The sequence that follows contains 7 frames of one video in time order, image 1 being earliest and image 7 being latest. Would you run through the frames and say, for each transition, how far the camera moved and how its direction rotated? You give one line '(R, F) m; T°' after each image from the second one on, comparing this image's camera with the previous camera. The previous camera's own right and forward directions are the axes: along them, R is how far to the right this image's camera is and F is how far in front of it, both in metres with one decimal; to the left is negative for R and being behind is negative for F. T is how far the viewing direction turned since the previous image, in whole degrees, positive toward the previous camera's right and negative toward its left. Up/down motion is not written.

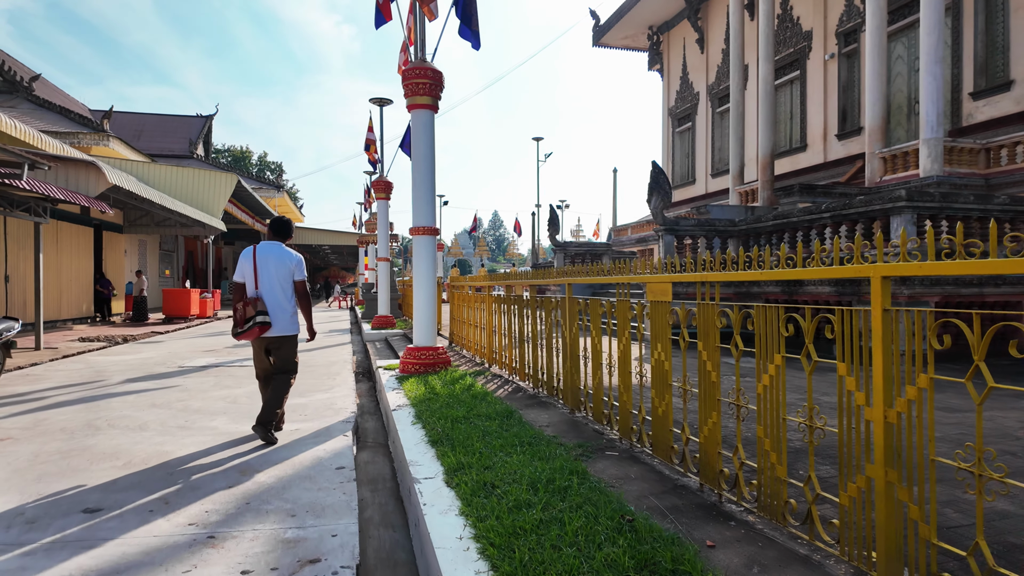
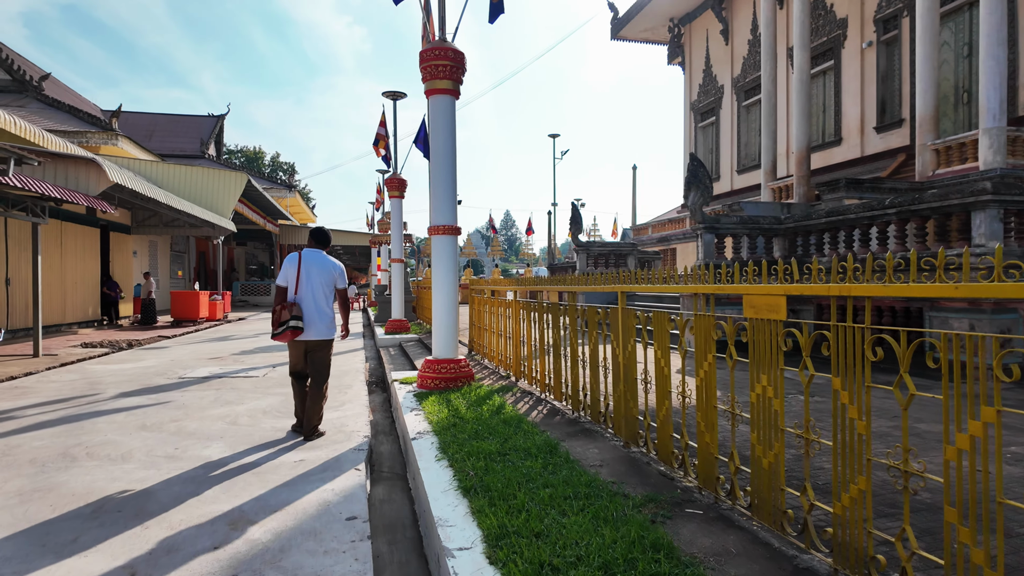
(-0.2, +0.6) m; -1°
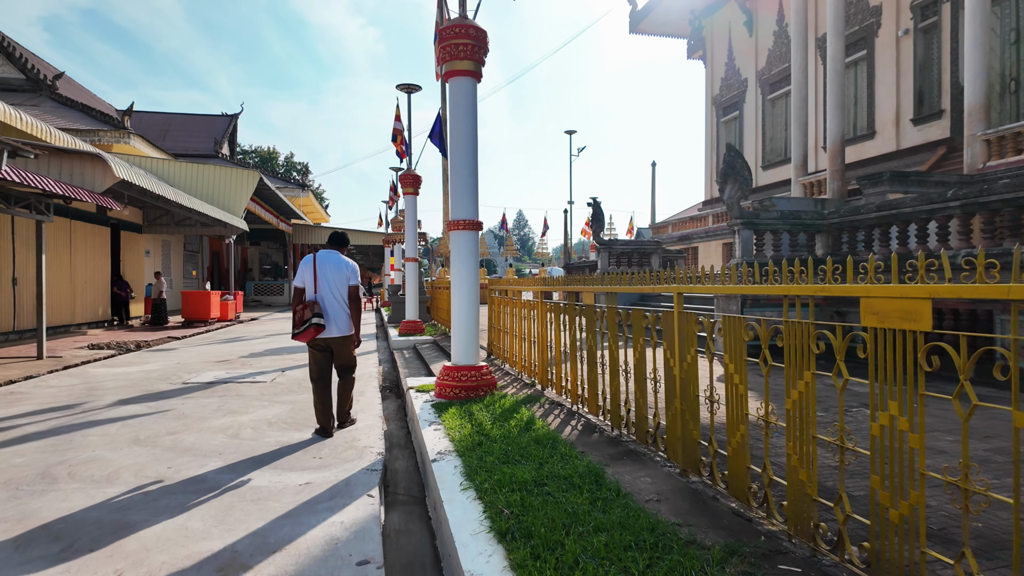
(-0.1, +0.5) m; -1°
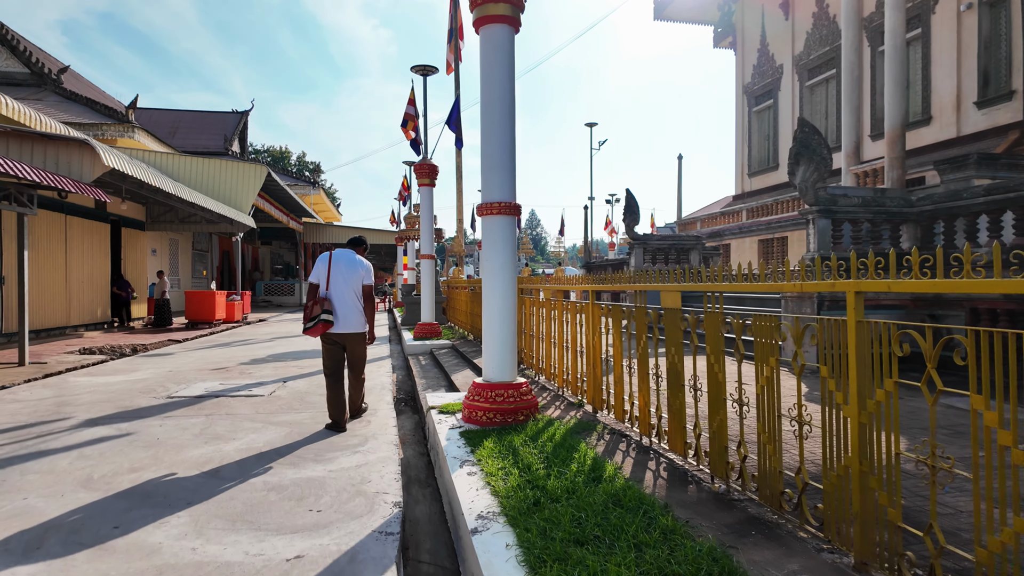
(-0.2, +1.0) m; -1°
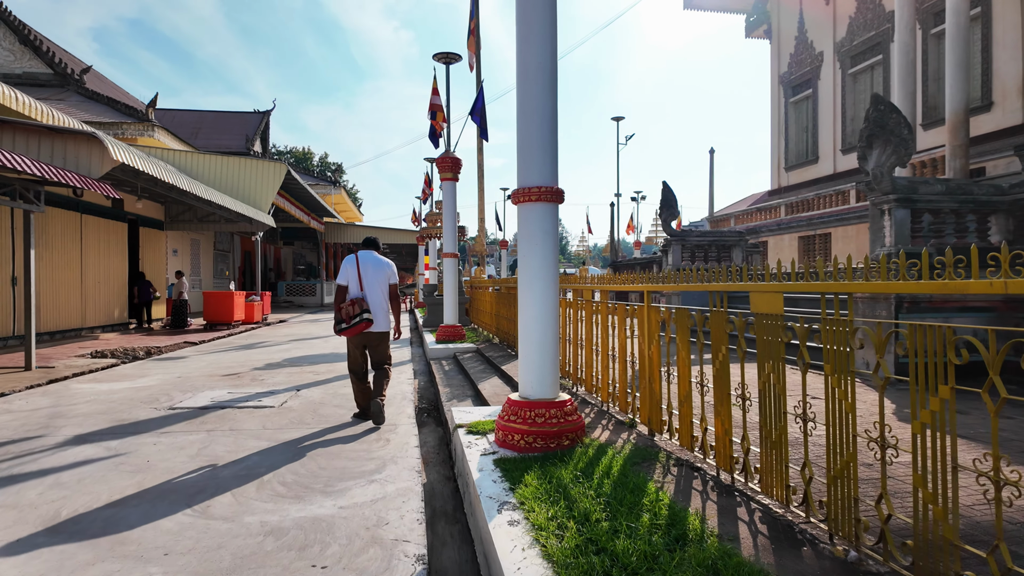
(-0.1, +0.6) m; -2°
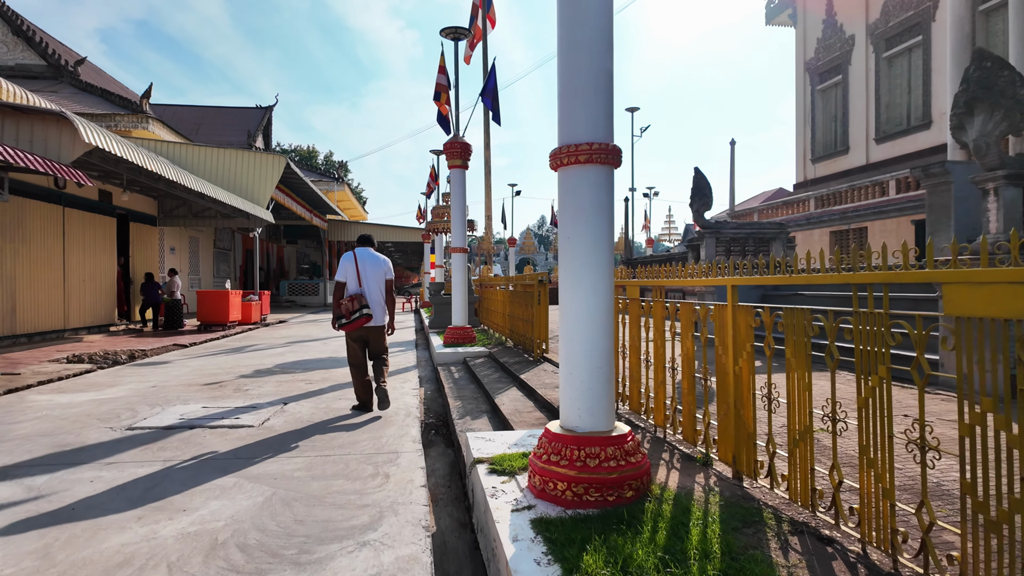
(-0.2, +0.9) m; -1°
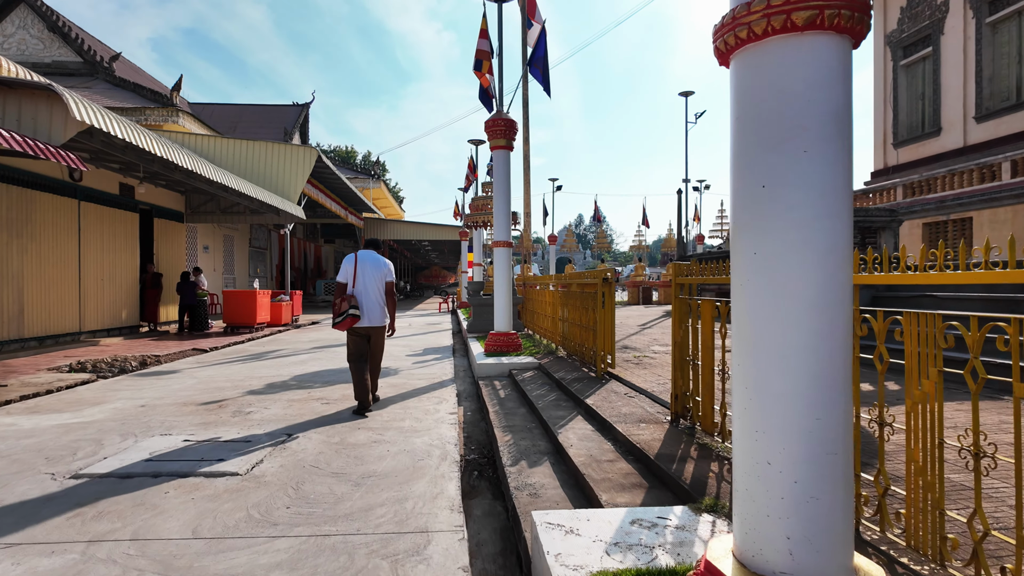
(-0.2, +1.3) m; -4°
